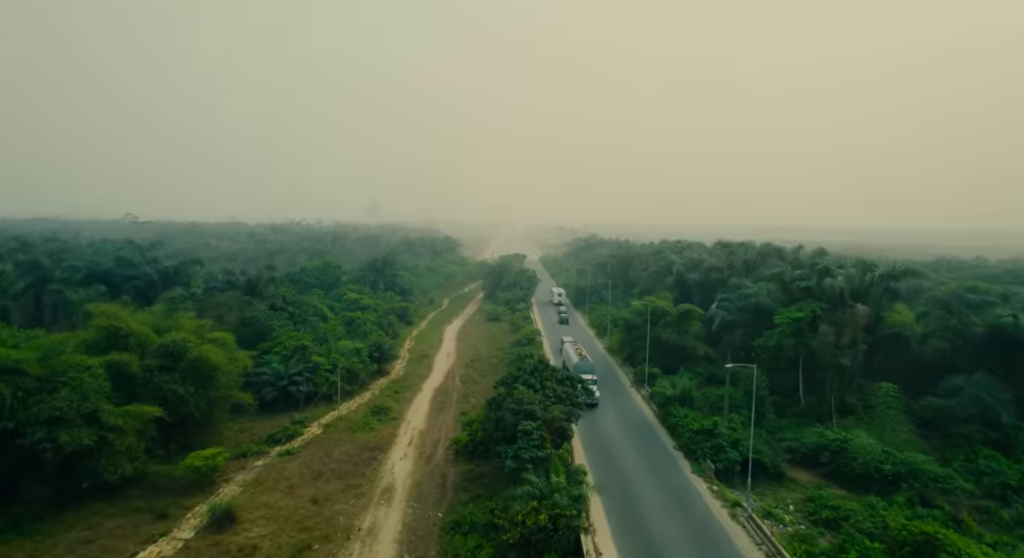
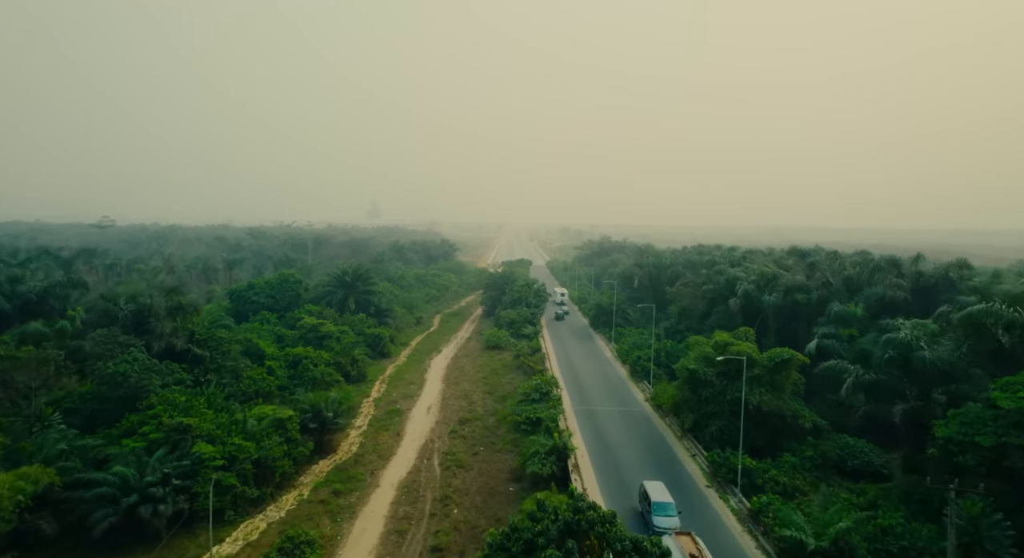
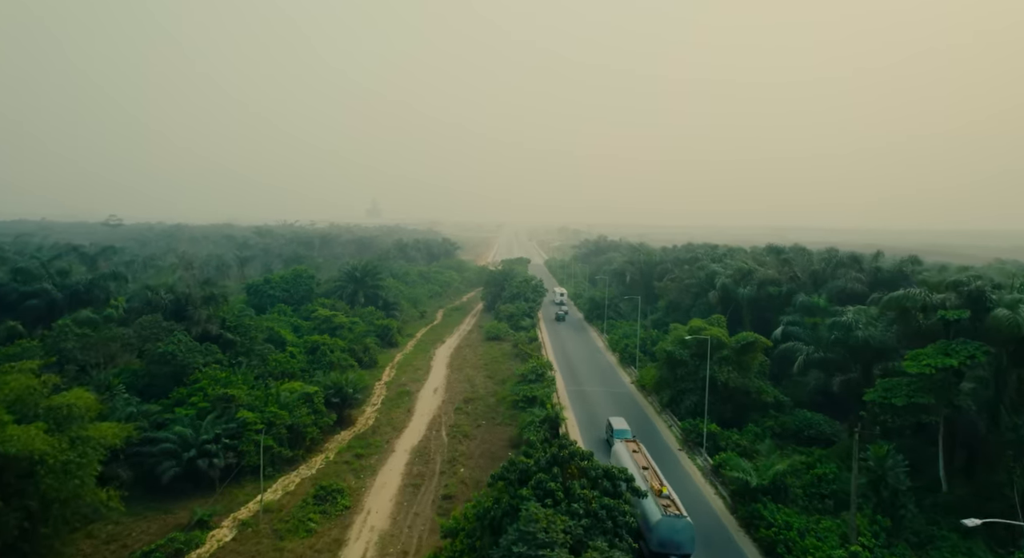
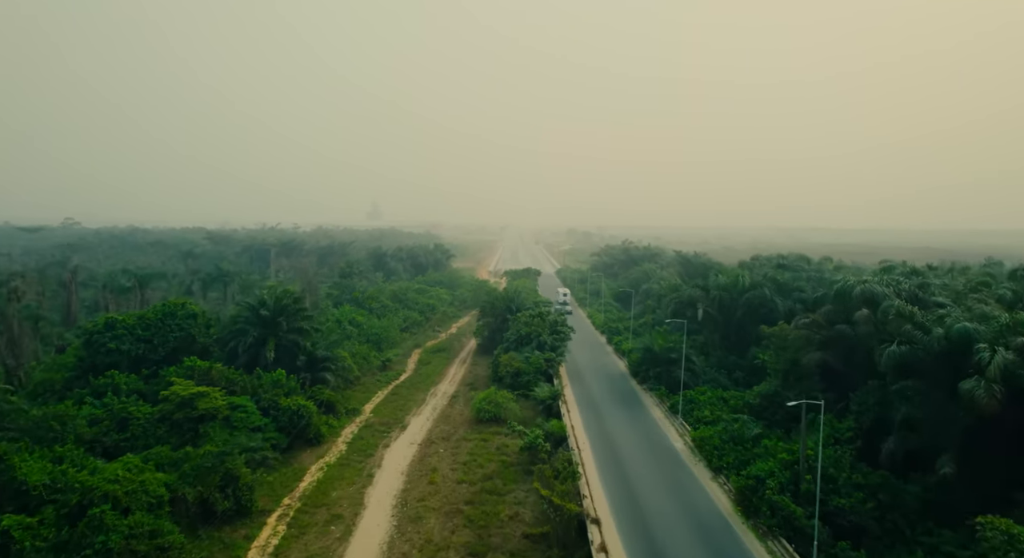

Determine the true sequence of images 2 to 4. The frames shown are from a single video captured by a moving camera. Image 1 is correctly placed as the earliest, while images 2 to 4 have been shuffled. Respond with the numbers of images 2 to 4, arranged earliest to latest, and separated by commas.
3, 2, 4
